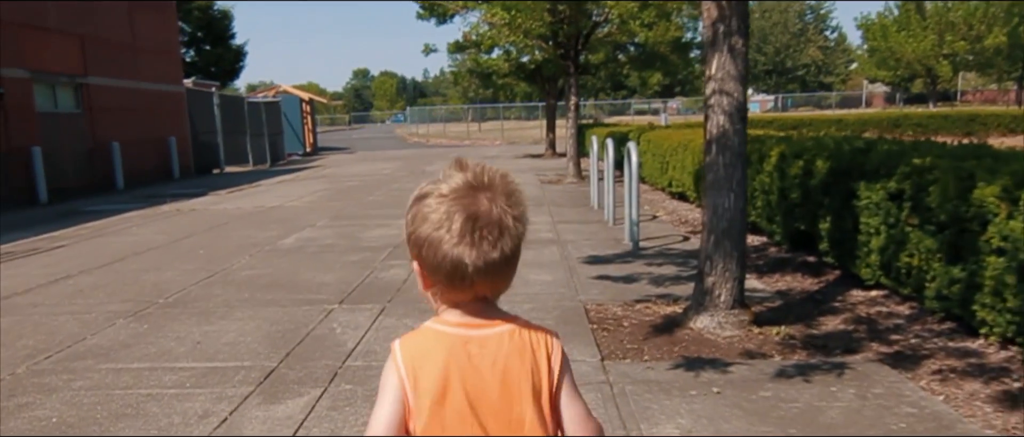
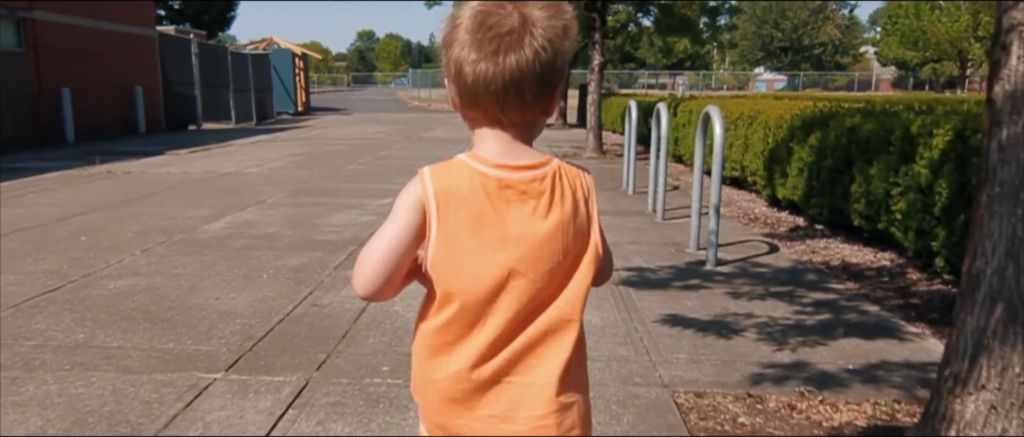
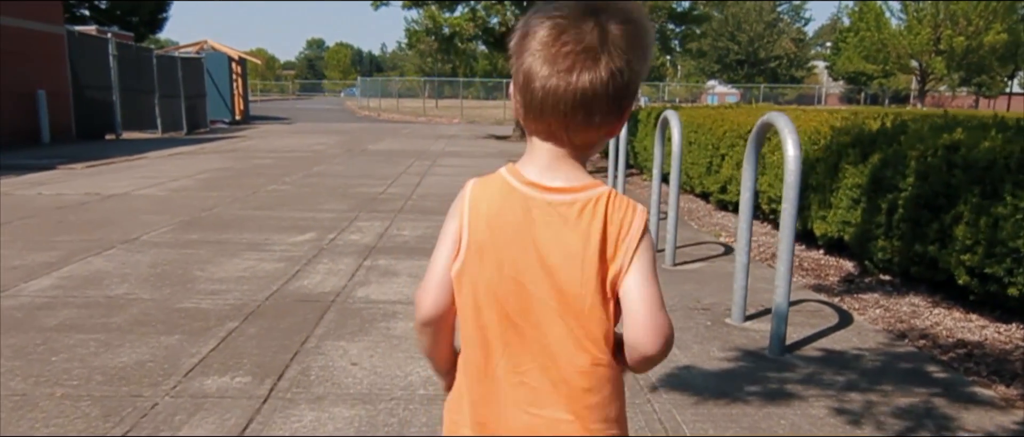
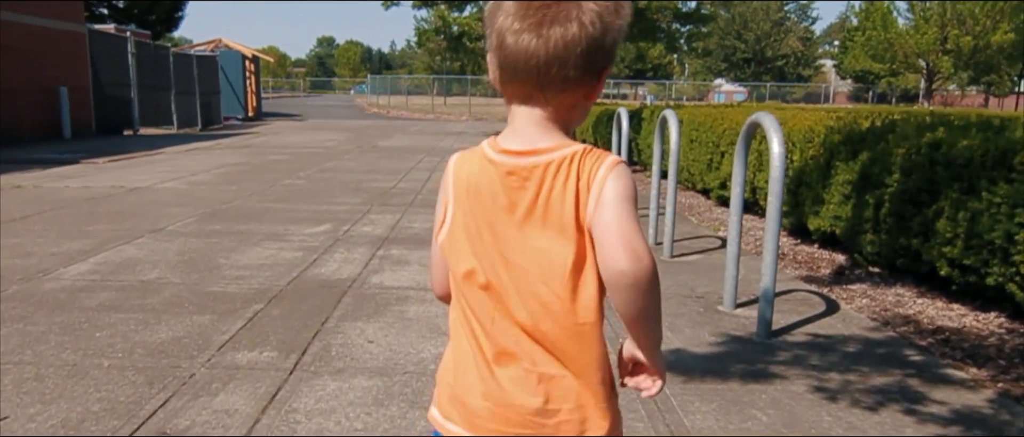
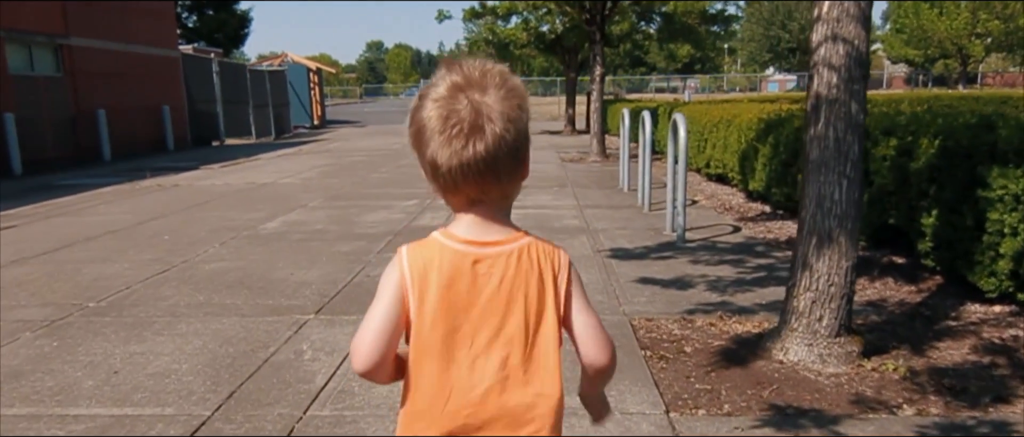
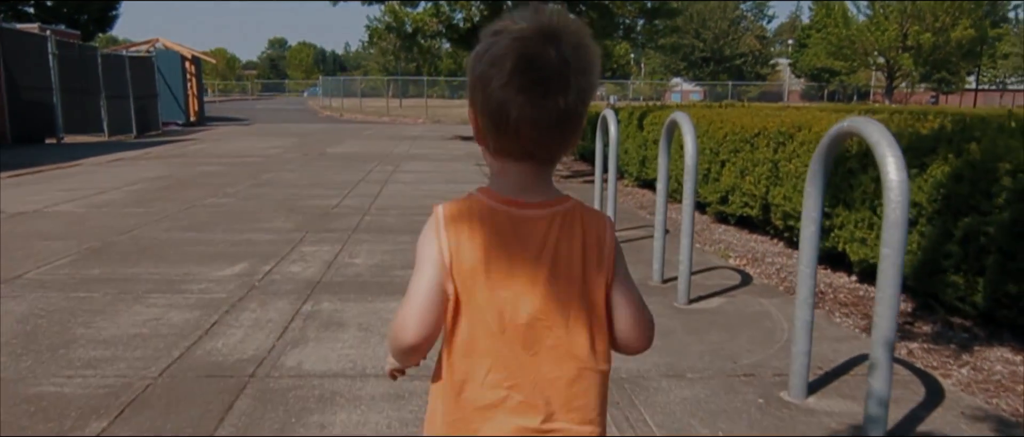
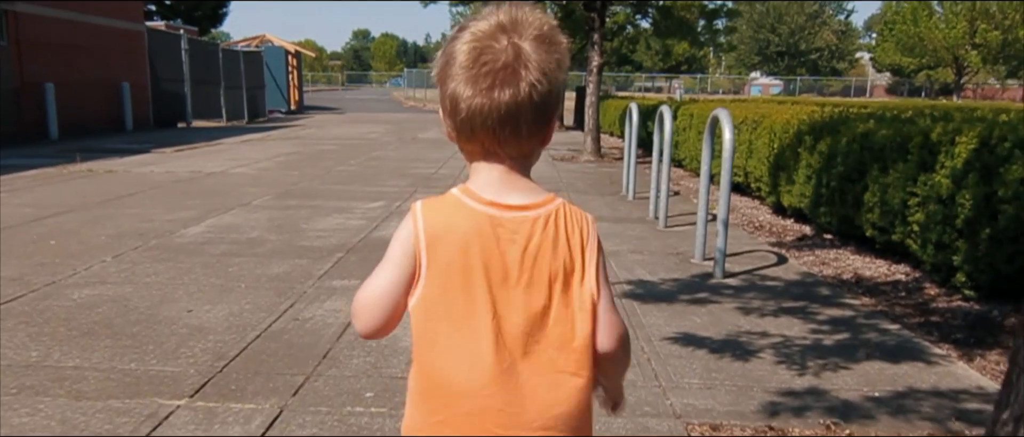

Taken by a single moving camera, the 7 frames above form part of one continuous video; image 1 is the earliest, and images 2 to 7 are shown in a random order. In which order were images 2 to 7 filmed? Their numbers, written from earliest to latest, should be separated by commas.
5, 2, 7, 4, 3, 6
